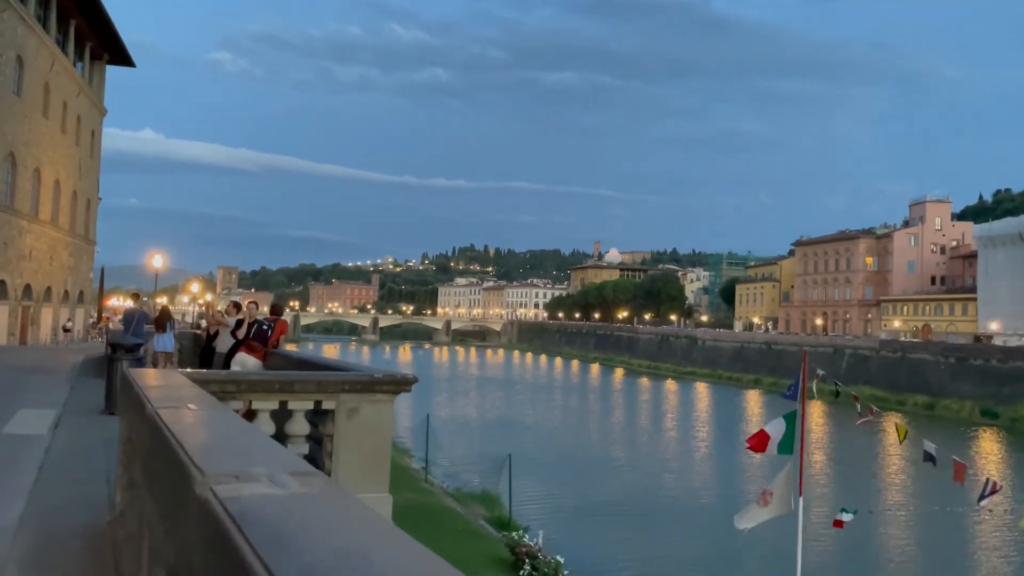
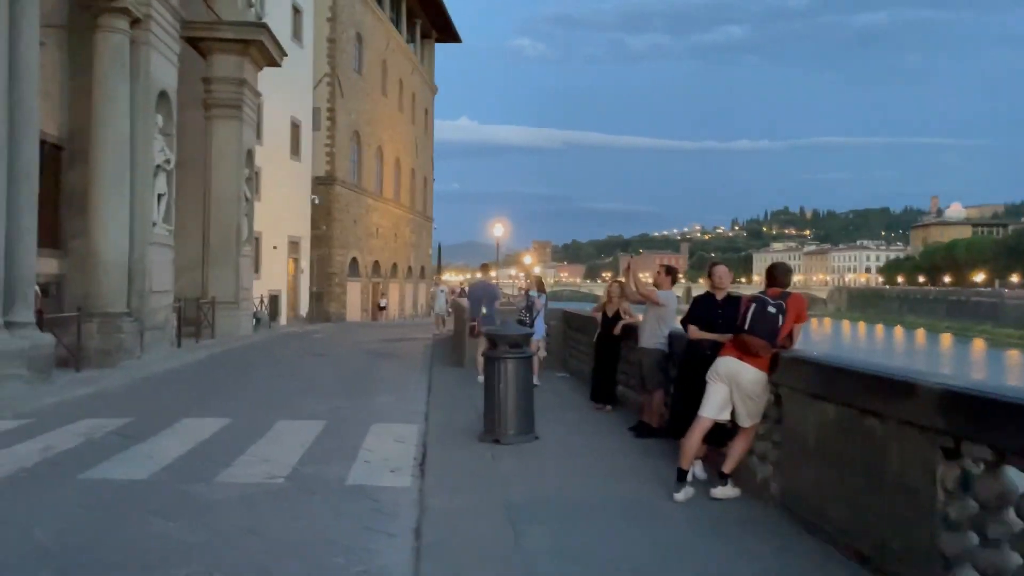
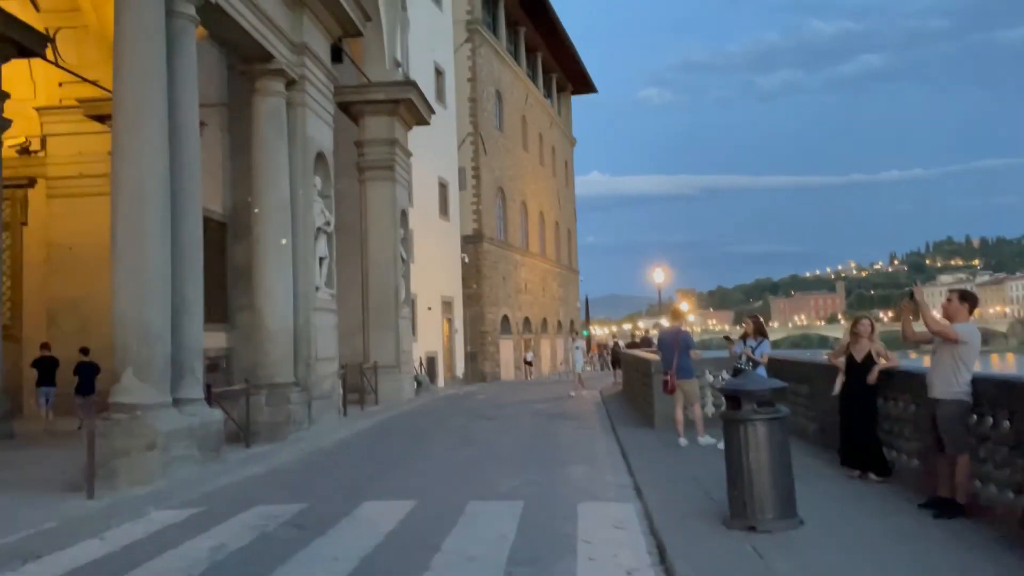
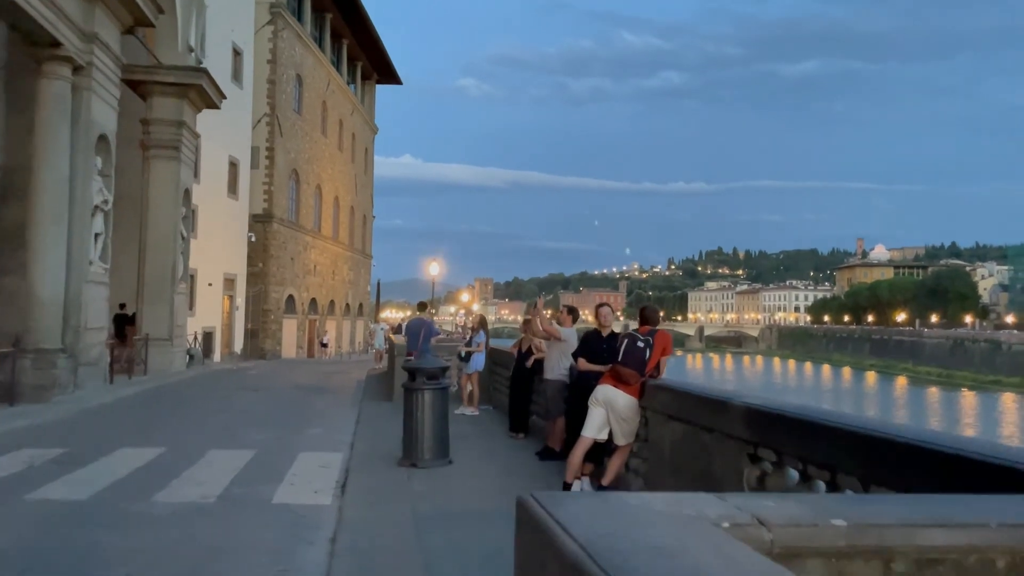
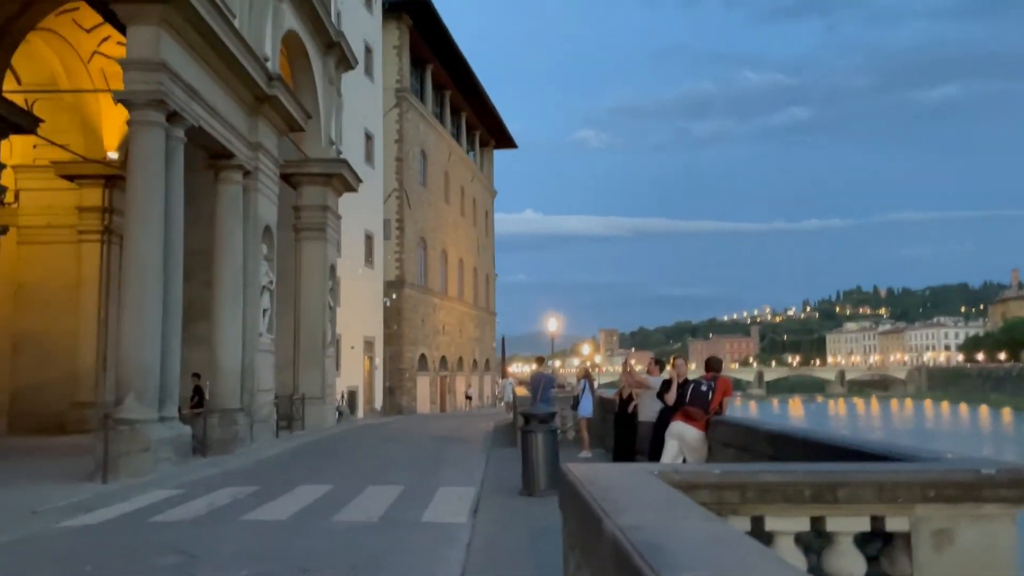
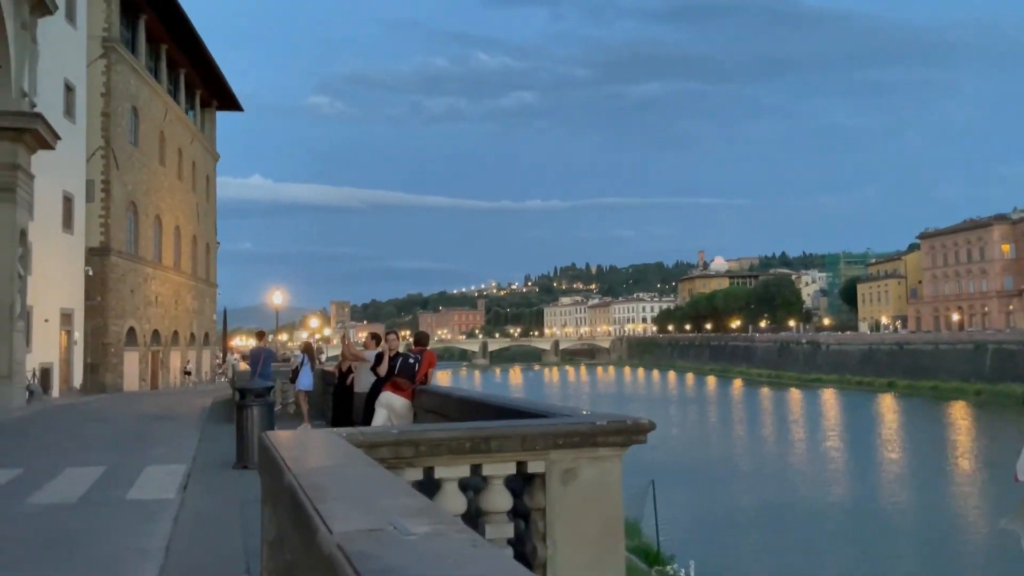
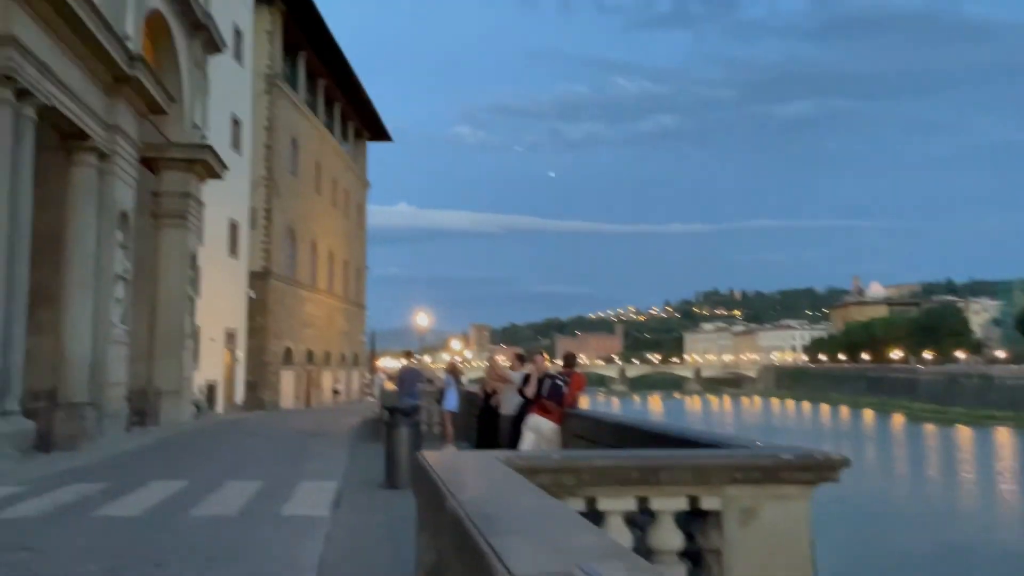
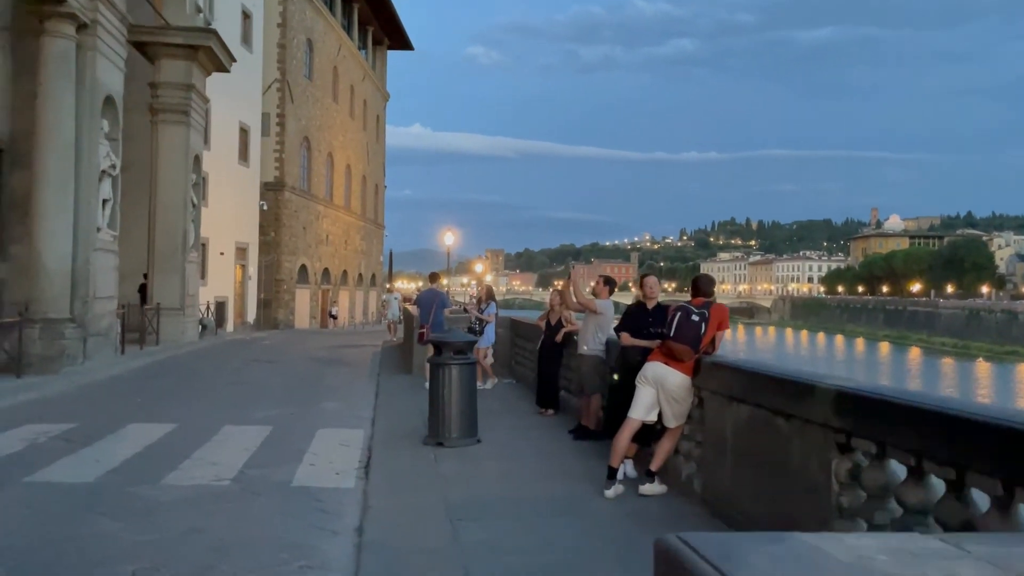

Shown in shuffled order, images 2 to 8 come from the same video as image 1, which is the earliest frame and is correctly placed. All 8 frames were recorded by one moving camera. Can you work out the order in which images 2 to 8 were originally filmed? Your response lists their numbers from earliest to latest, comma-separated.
6, 7, 5, 4, 8, 2, 3
